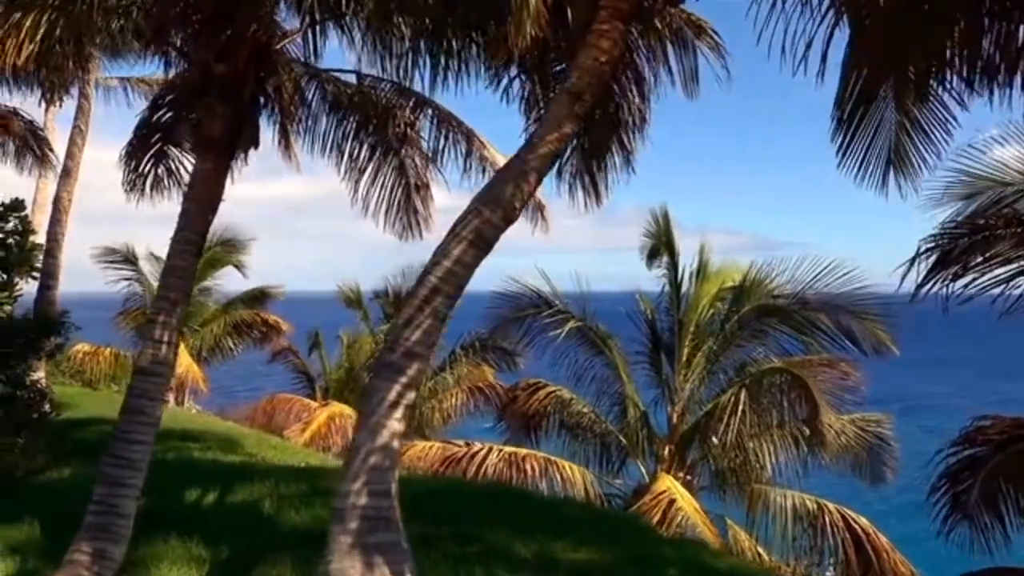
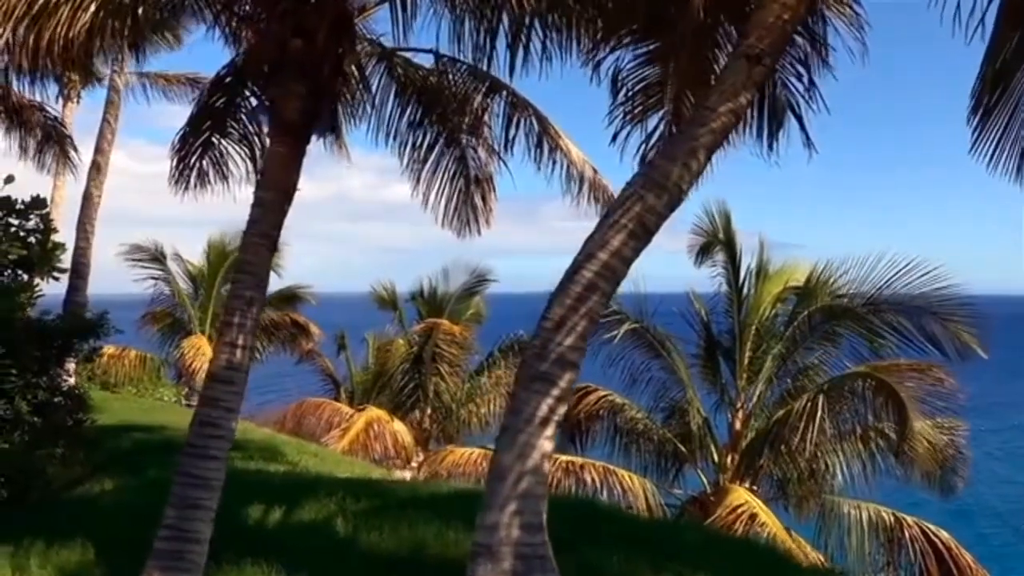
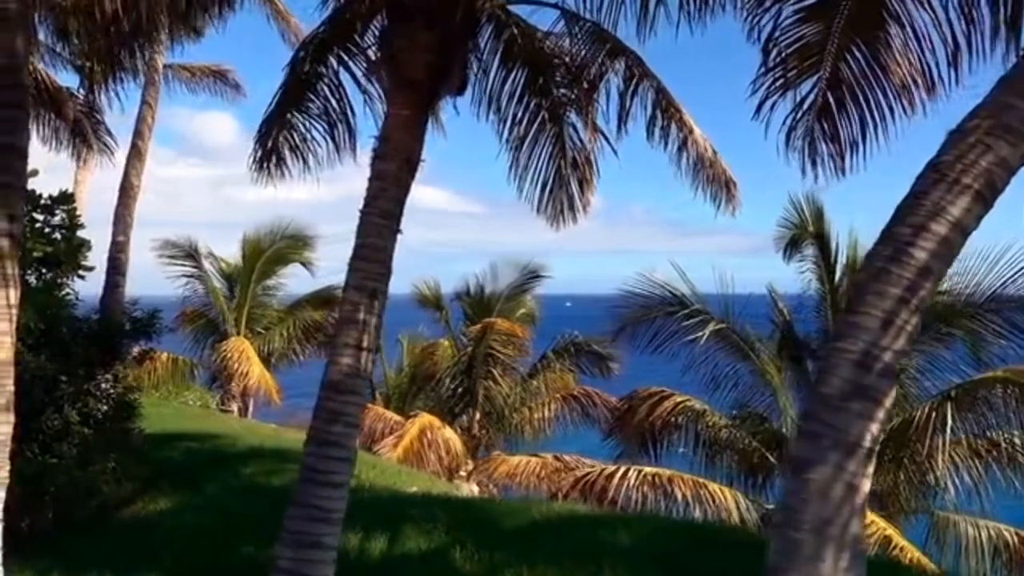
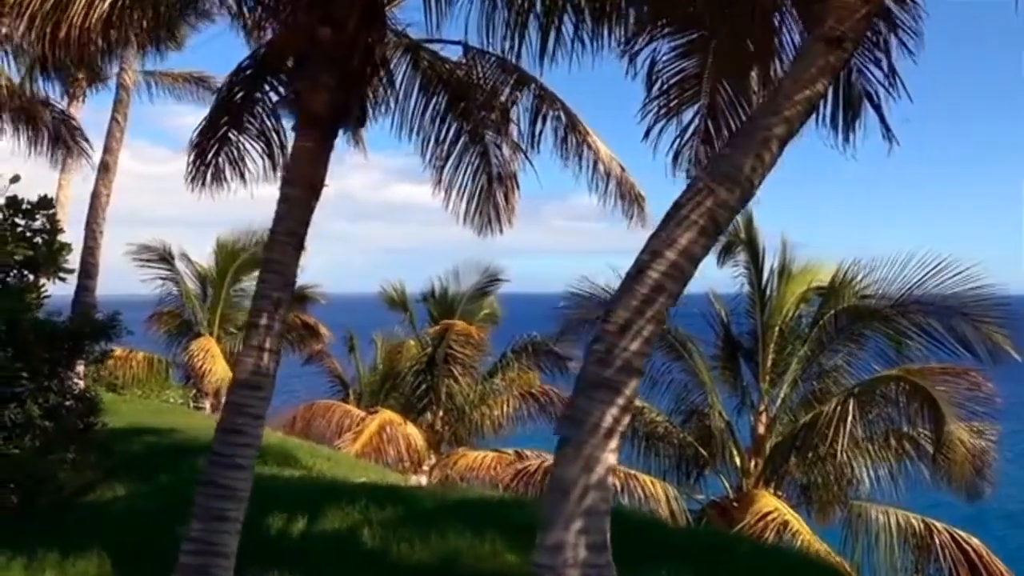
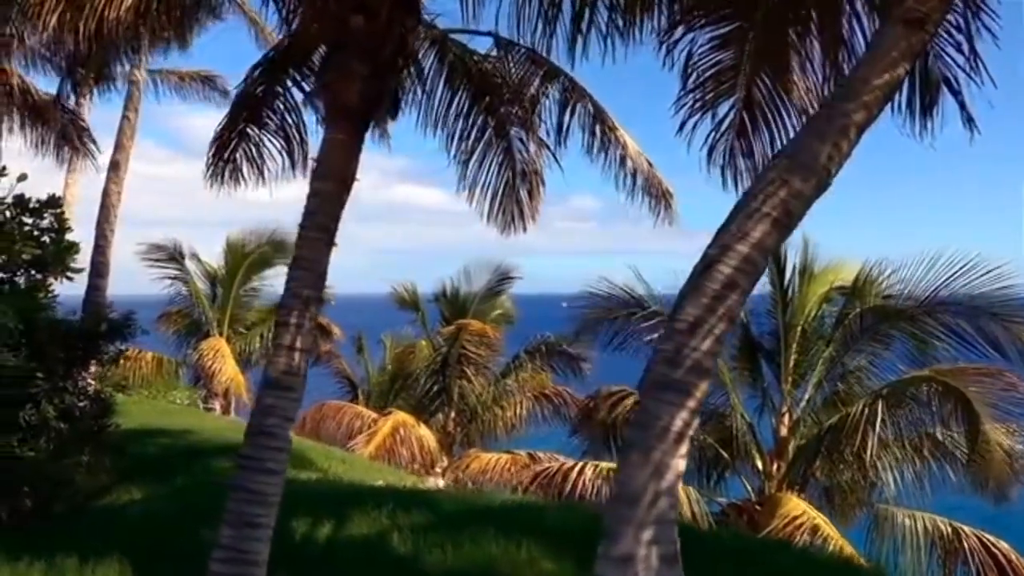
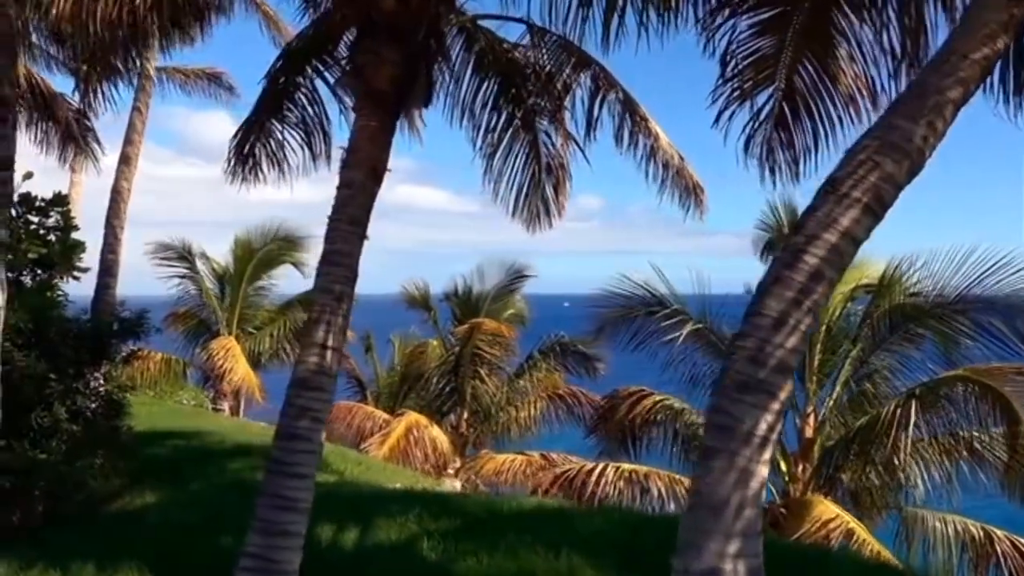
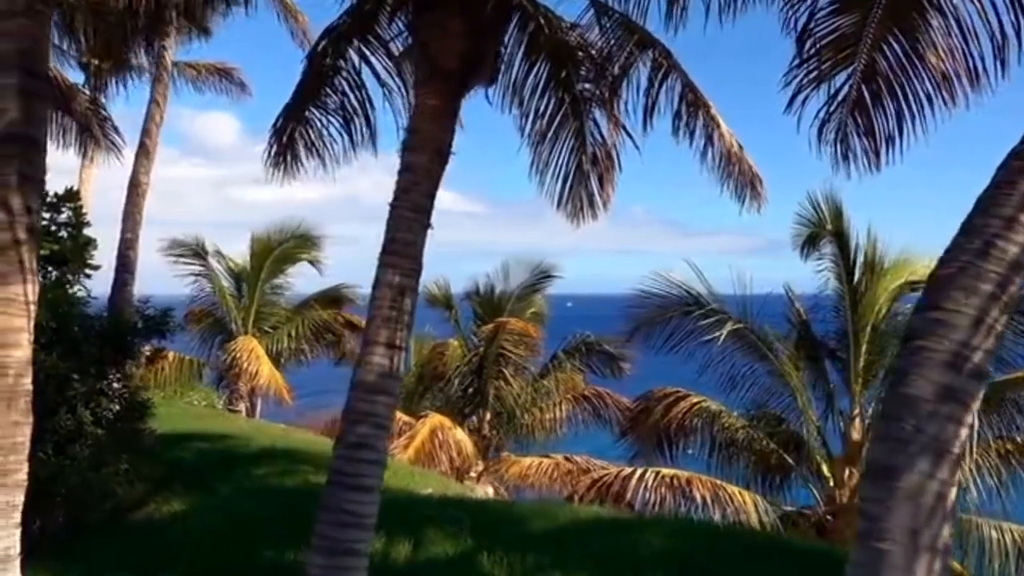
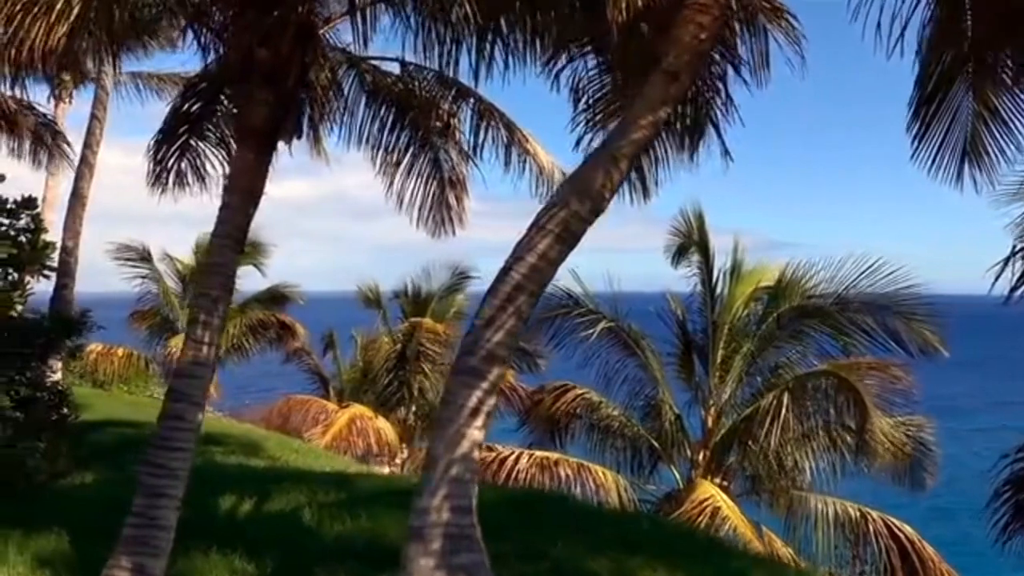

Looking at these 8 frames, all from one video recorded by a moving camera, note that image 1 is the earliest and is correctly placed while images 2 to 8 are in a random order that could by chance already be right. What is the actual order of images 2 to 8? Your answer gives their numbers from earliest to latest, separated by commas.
8, 2, 4, 5, 6, 3, 7
